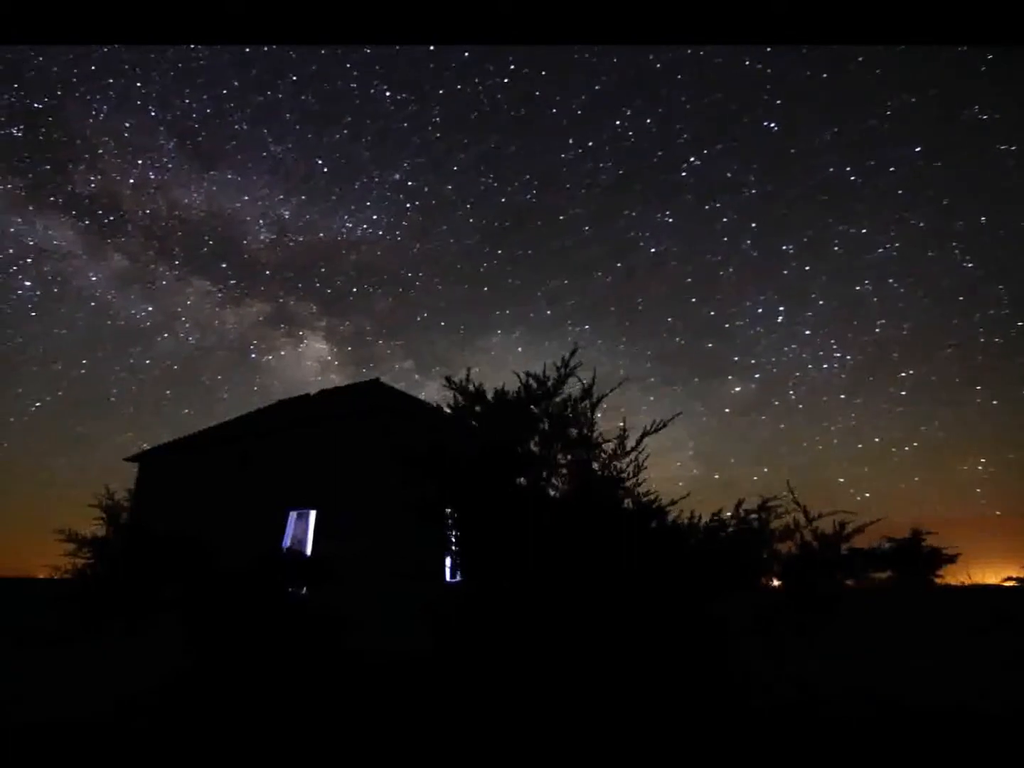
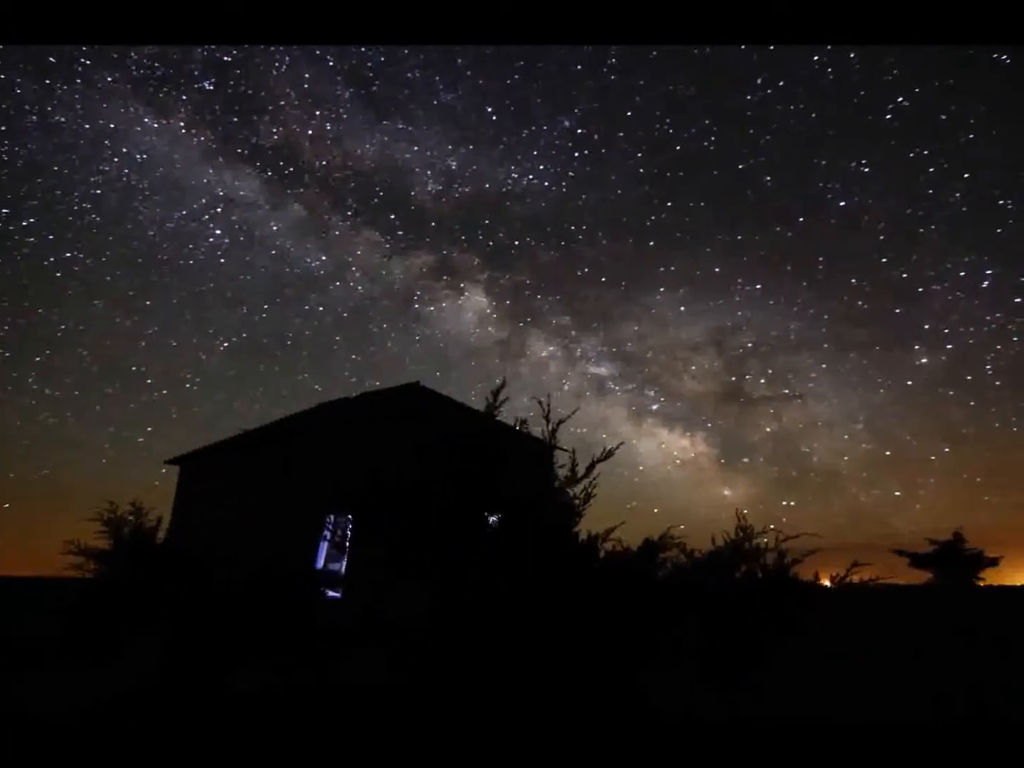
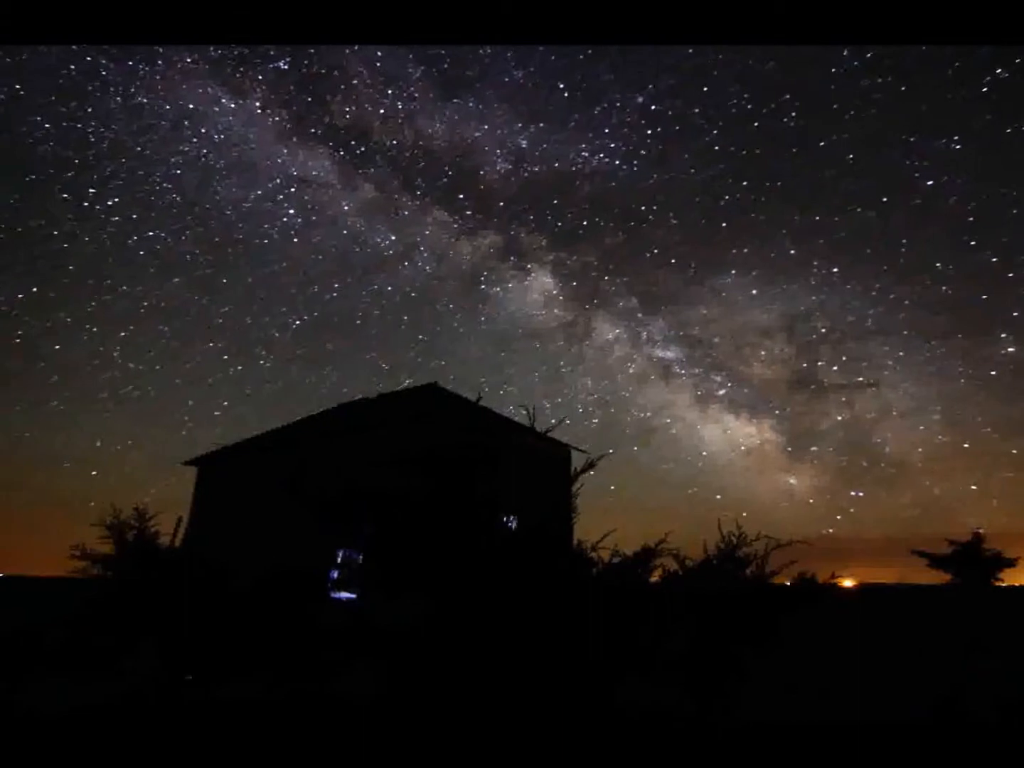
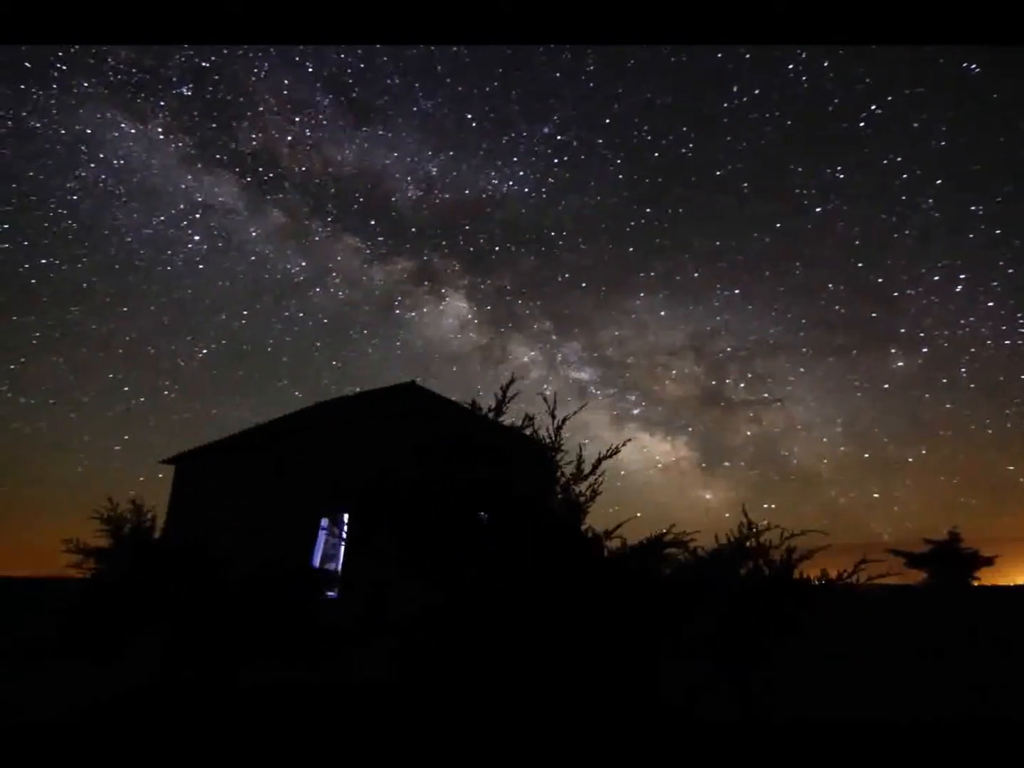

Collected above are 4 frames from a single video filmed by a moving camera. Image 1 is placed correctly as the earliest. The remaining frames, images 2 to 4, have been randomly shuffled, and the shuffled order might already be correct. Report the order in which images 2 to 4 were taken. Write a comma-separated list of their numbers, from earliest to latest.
4, 2, 3
